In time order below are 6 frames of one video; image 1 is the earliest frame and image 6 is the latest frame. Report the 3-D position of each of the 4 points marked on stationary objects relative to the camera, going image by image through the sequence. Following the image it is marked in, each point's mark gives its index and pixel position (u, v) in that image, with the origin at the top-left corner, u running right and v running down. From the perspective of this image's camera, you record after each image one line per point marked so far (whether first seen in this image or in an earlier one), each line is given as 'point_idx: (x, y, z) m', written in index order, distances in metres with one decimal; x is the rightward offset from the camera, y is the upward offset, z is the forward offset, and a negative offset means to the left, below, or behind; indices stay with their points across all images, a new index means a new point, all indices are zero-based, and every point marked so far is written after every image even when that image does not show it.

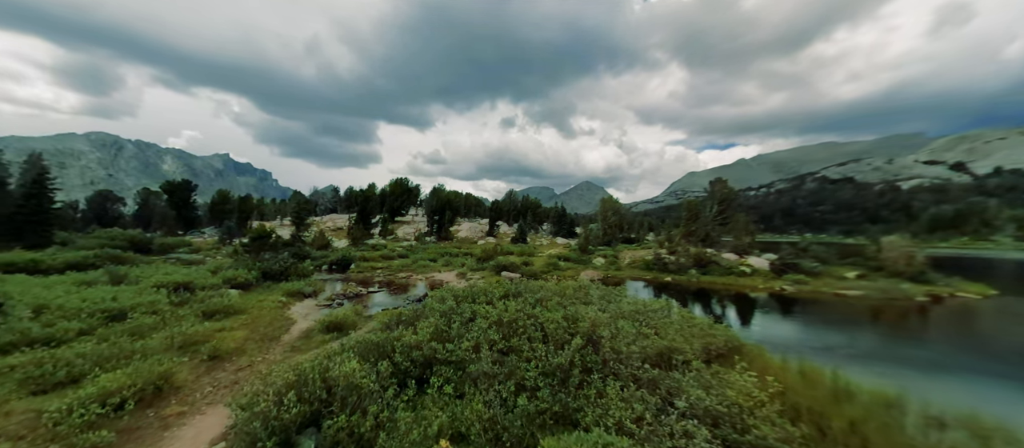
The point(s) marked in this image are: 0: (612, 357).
0: (+3.1, -4.0, +11.6) m
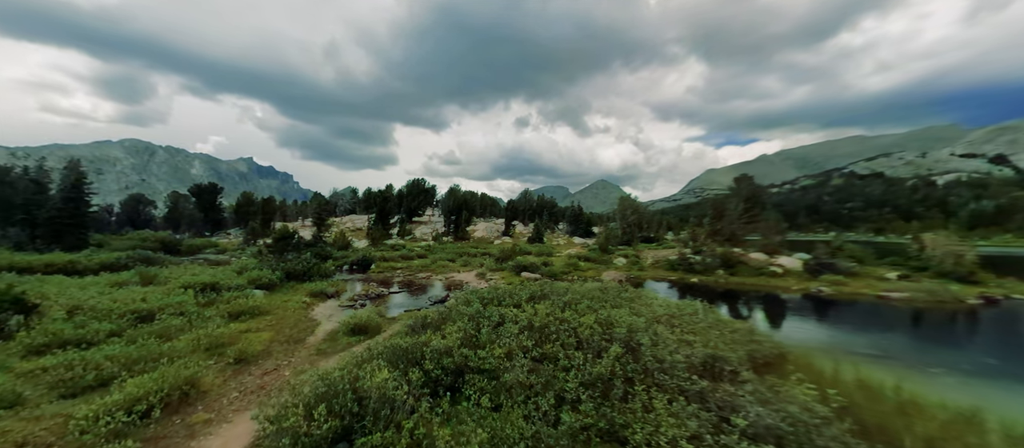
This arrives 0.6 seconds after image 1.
0: (+4.0, -4.0, +10.8) m
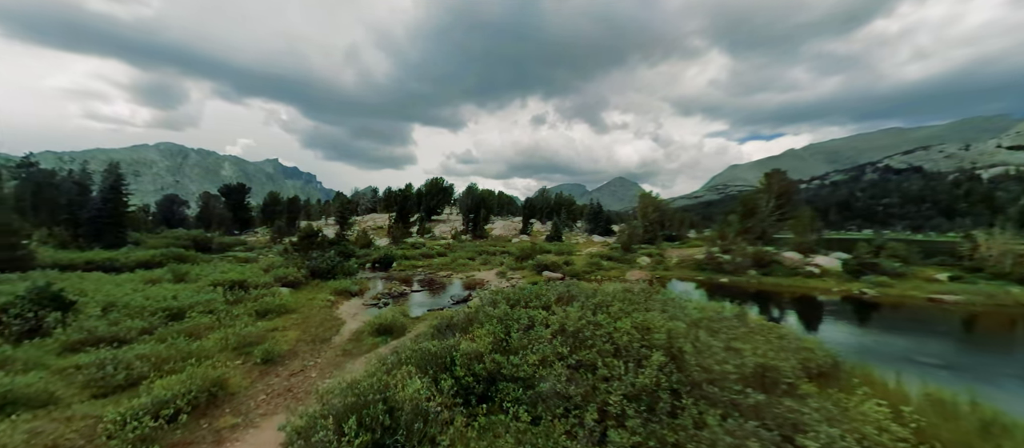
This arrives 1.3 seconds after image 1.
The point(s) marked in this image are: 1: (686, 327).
0: (+5.0, -4.0, +10.0) m
1: (+6.2, -3.6, +13.7) m
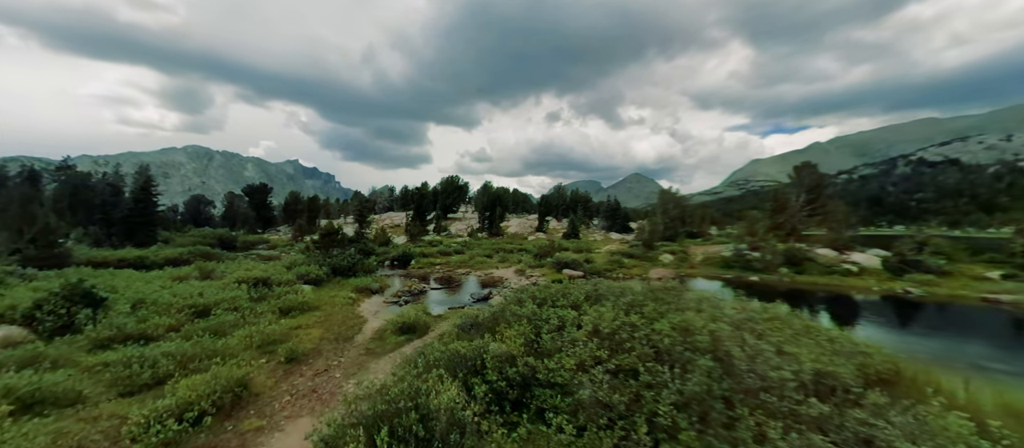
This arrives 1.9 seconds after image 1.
0: (+5.8, -3.8, +9.2) m
1: (+7.2, -3.4, +12.8) m
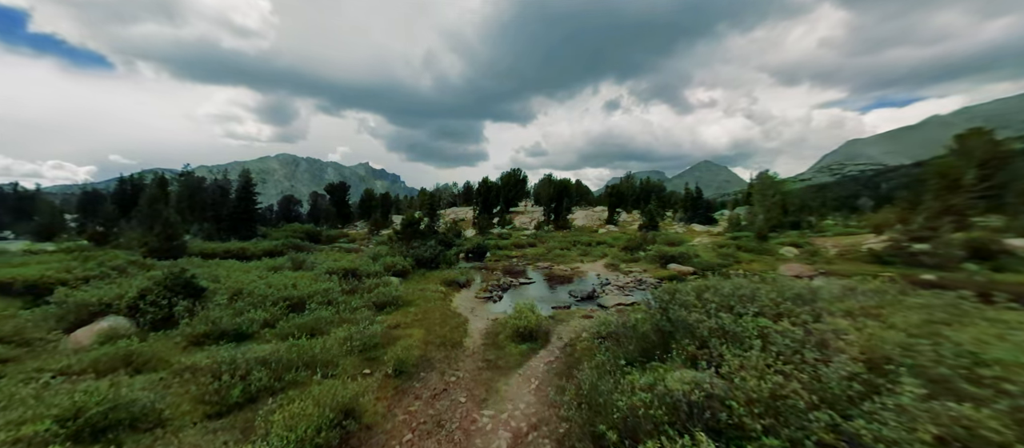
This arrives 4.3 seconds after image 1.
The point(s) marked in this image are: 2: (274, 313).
0: (+9.7, -3.1, +4.1) m
1: (+11.6, -2.7, +7.5) m
2: (-10.2, -3.8, +16.8) m
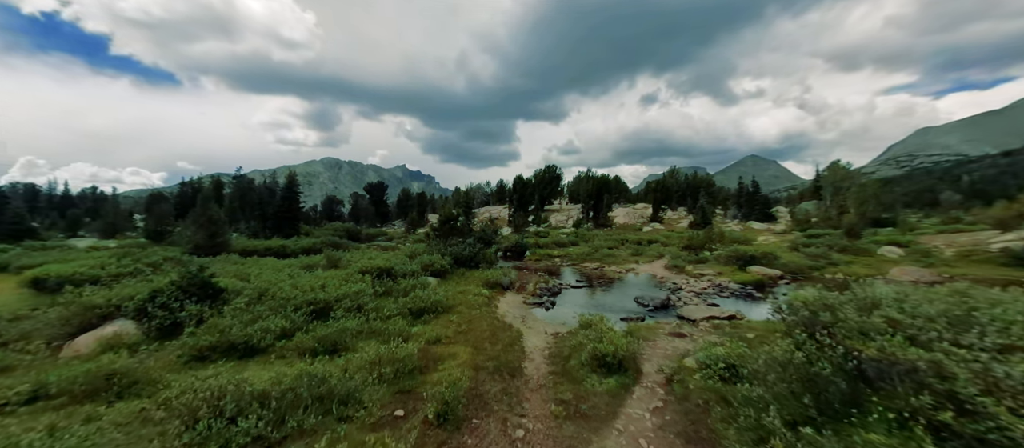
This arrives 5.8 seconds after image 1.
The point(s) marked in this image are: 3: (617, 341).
0: (+10.8, -2.8, -0.4) m
1: (+13.0, -2.3, +2.8) m
2: (-7.8, -3.5, +14.0) m
3: (+3.0, -3.4, +11.6) m
